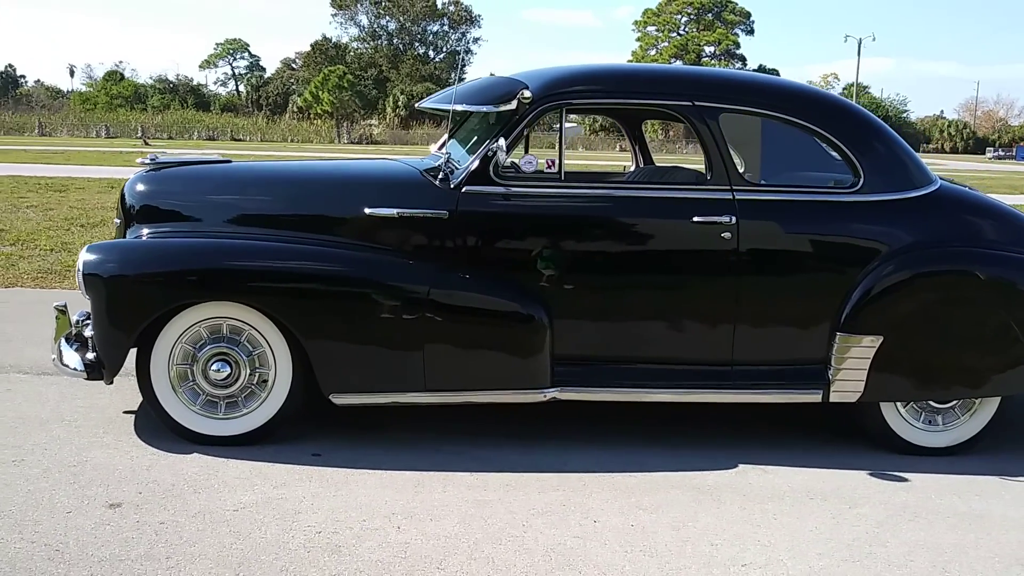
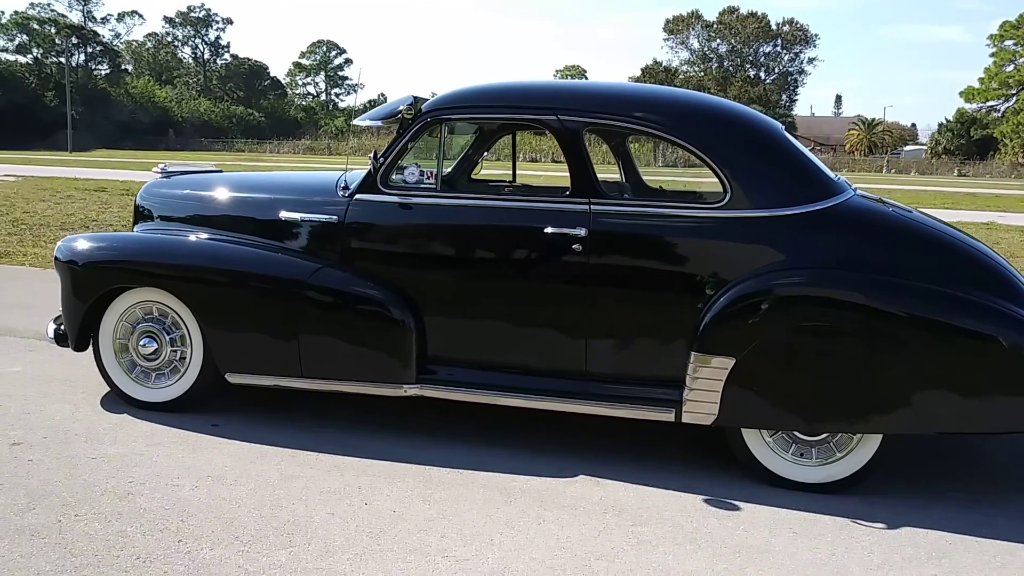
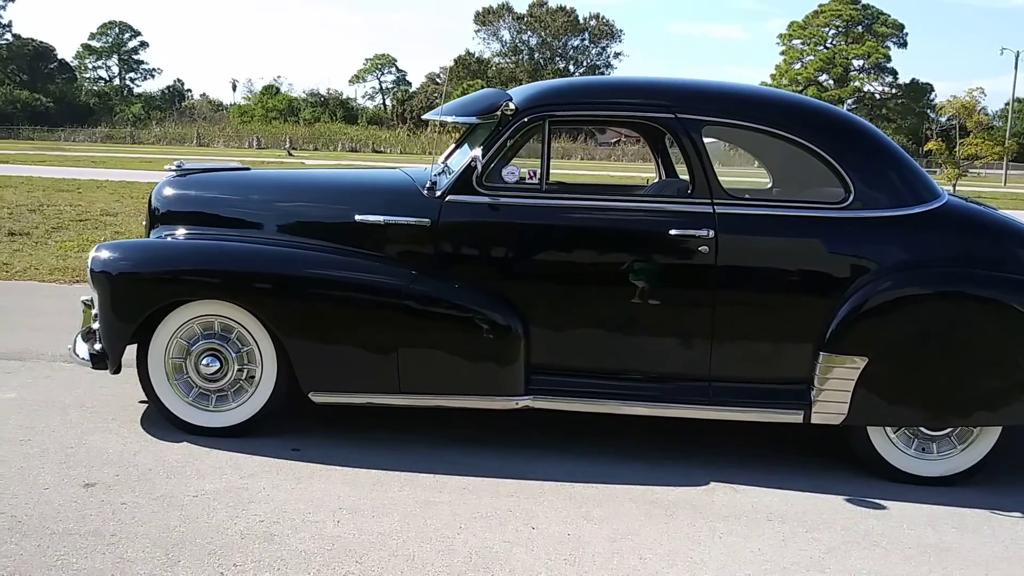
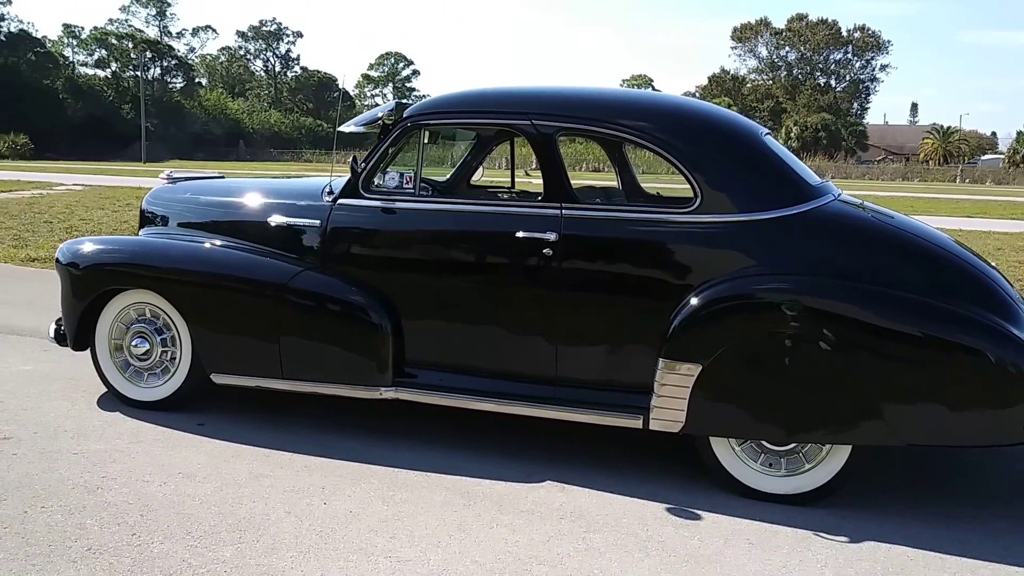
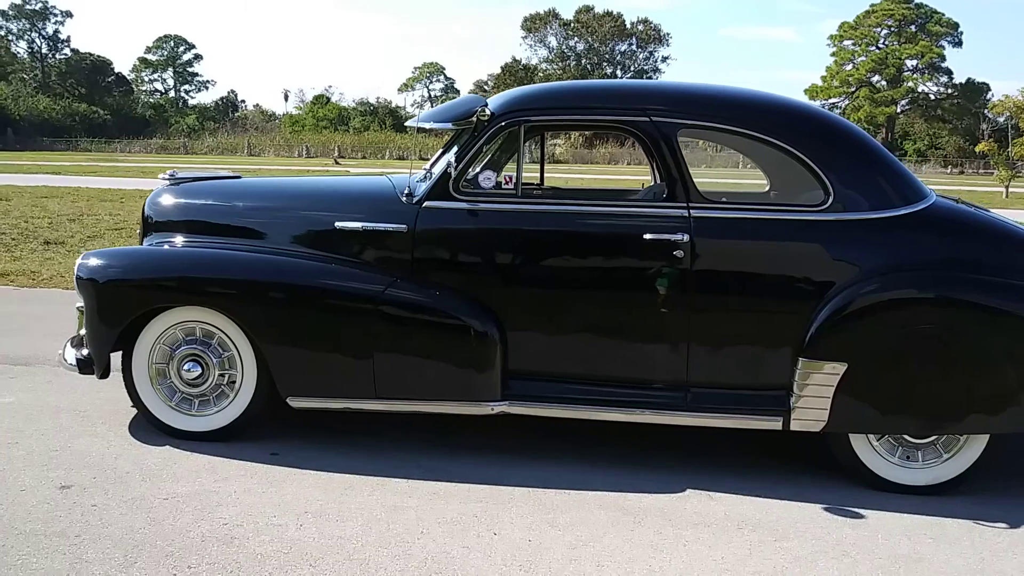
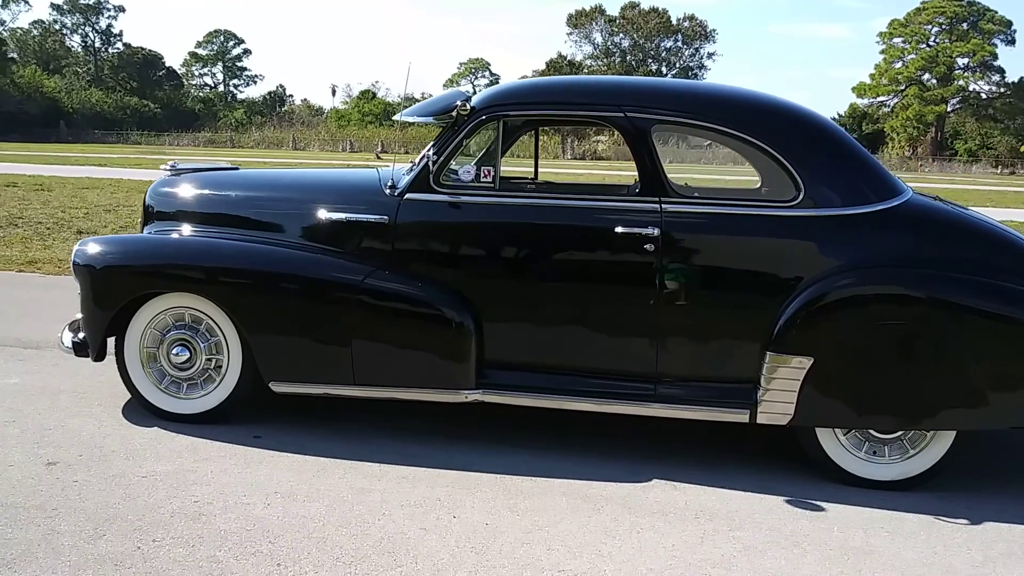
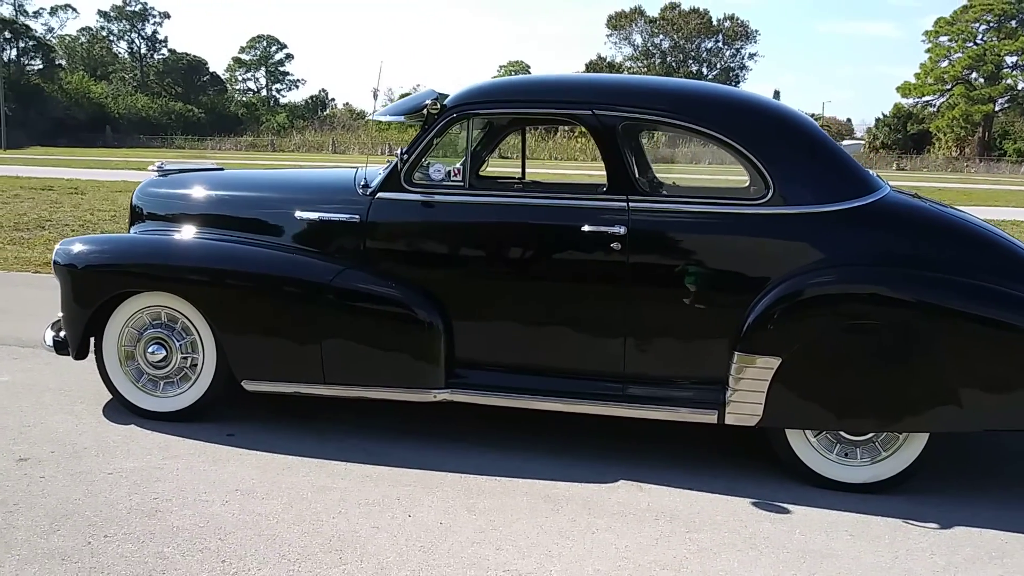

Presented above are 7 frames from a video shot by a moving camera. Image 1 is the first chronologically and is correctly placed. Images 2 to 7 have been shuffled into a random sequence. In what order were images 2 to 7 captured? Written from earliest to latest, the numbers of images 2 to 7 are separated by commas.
3, 5, 6, 7, 2, 4
